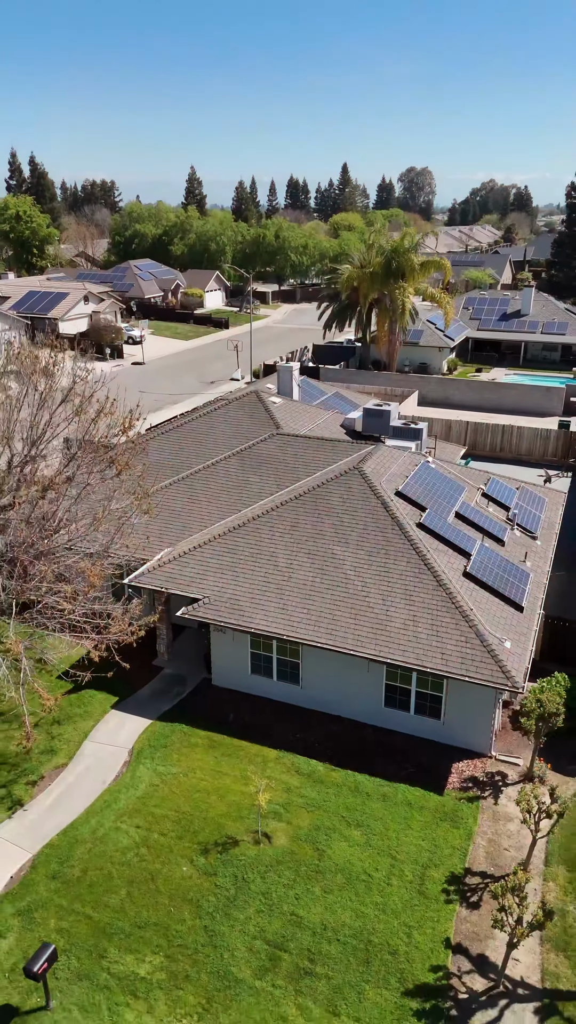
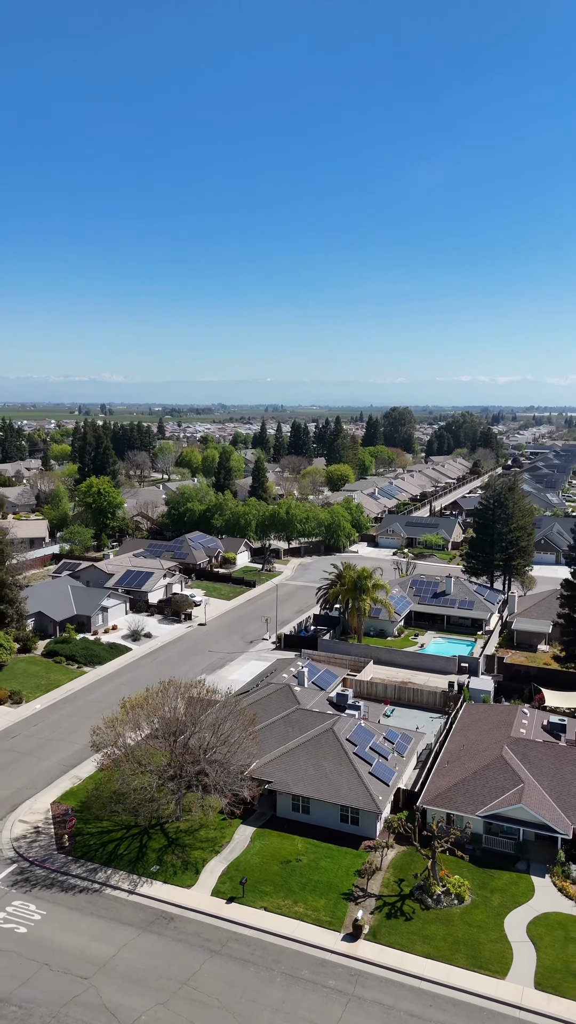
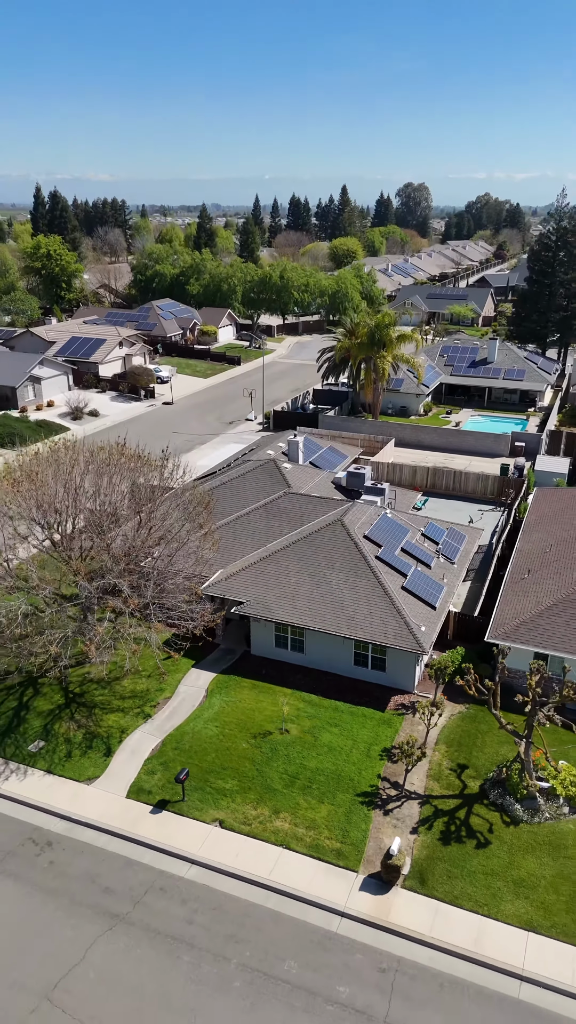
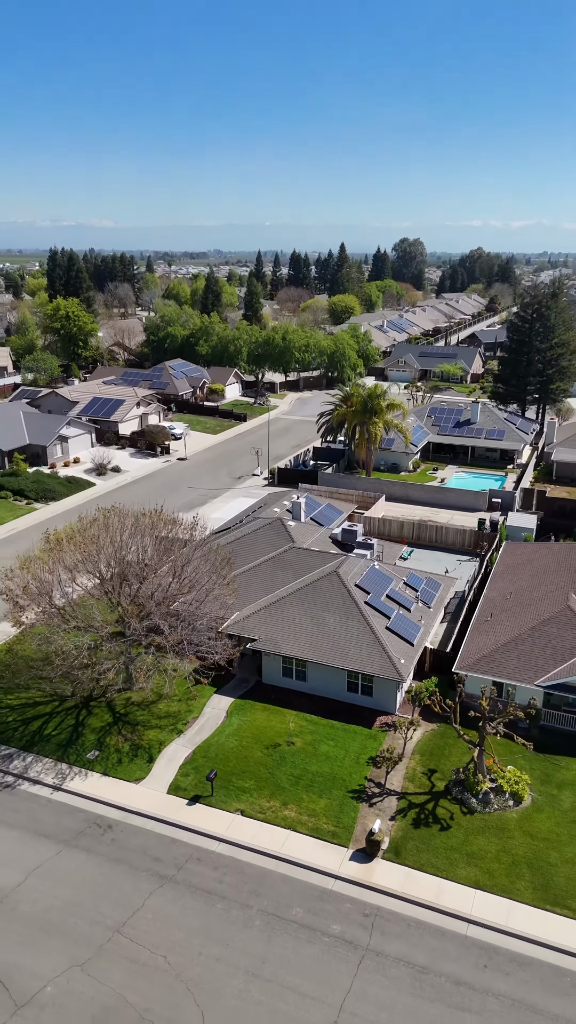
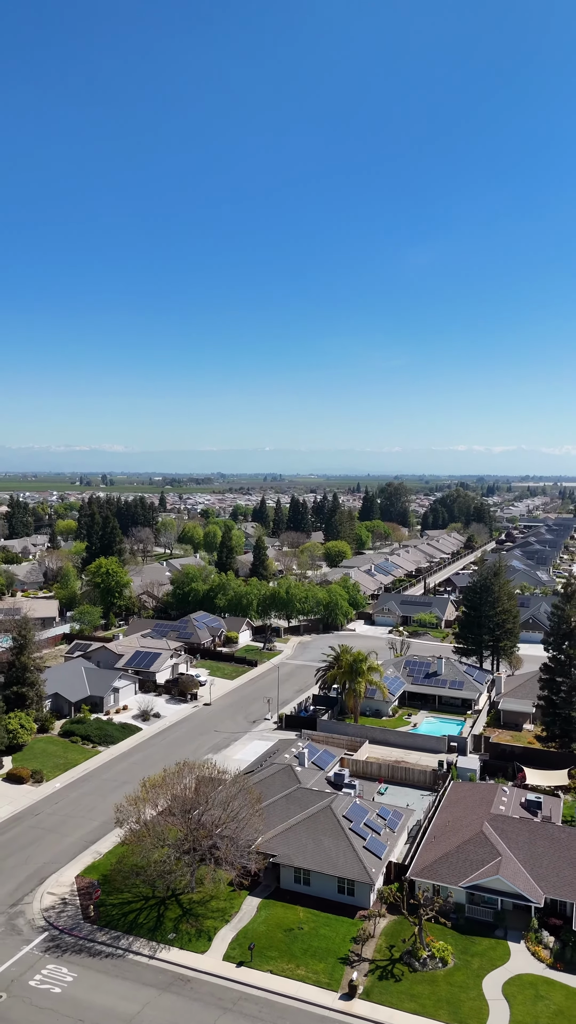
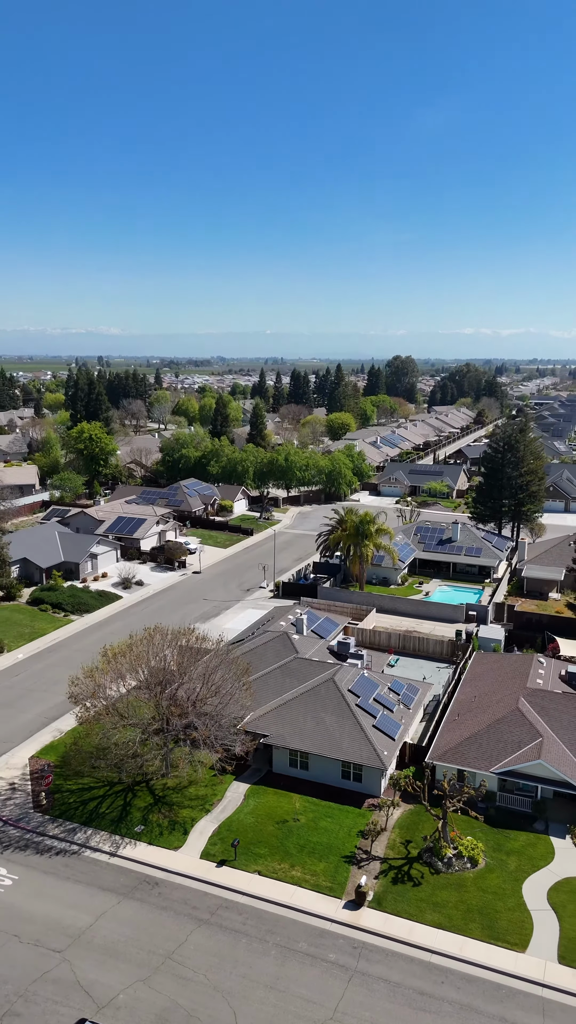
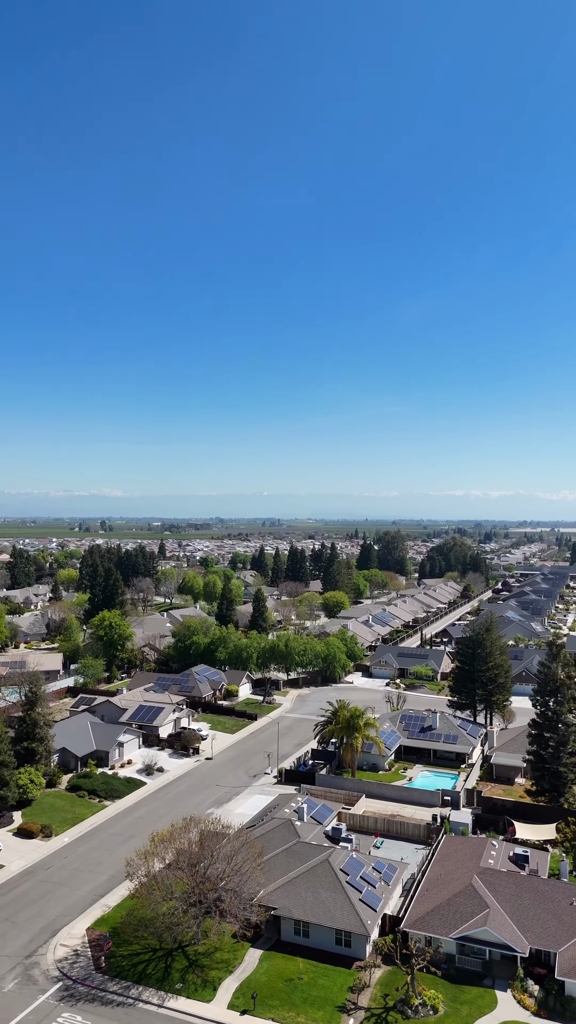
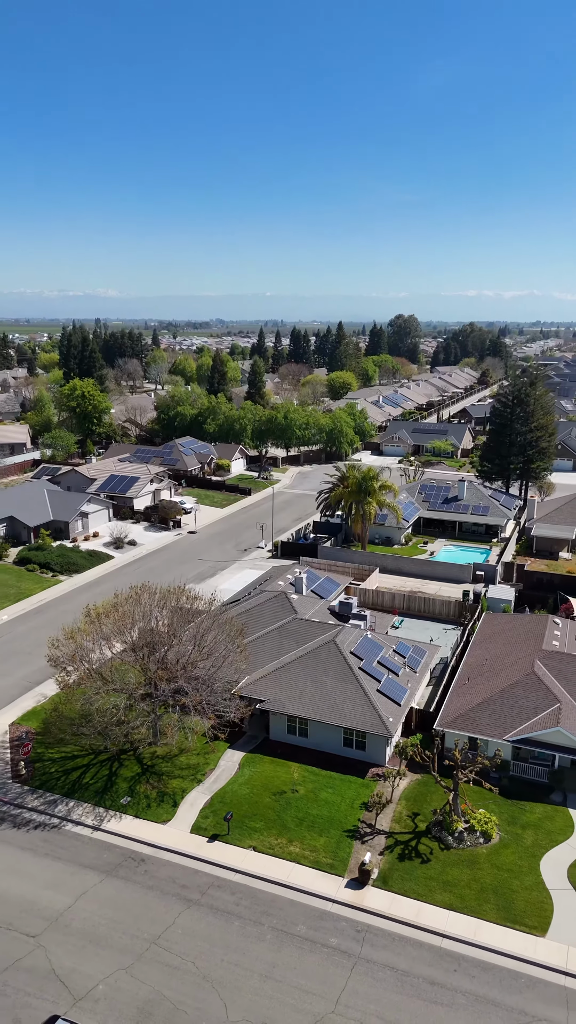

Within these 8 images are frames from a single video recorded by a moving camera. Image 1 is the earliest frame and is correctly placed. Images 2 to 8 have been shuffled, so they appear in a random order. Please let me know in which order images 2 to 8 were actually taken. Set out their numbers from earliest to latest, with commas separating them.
3, 4, 8, 6, 2, 5, 7
